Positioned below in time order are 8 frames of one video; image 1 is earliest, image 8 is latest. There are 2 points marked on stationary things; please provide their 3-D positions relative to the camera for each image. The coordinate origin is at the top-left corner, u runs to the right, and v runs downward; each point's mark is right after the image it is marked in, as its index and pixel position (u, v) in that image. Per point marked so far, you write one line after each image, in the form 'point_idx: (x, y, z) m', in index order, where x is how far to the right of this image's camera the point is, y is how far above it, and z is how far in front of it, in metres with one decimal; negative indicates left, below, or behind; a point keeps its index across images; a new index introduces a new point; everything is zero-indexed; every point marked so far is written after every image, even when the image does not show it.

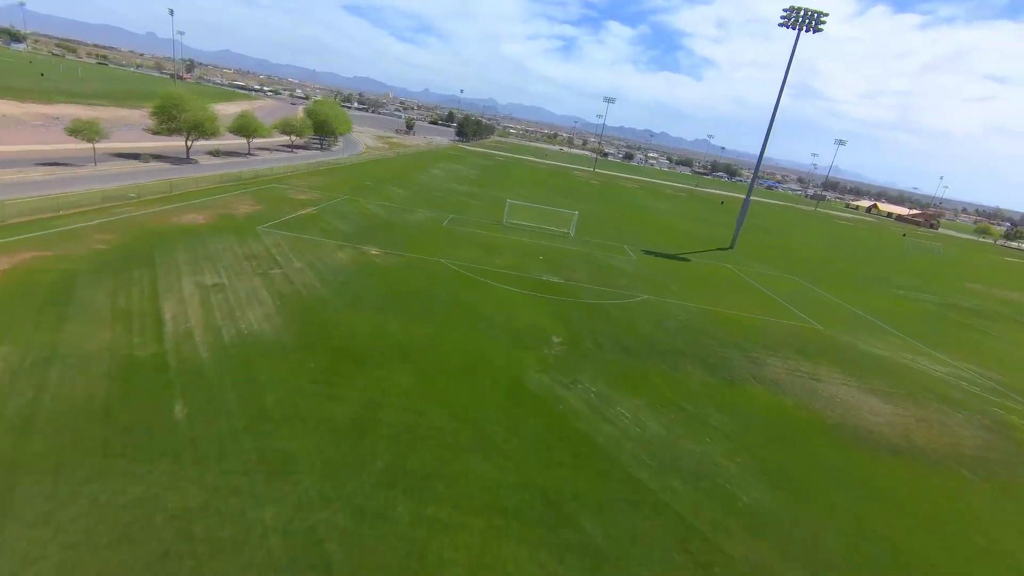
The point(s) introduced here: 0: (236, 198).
0: (-12.3, +4.0, +19.7) m
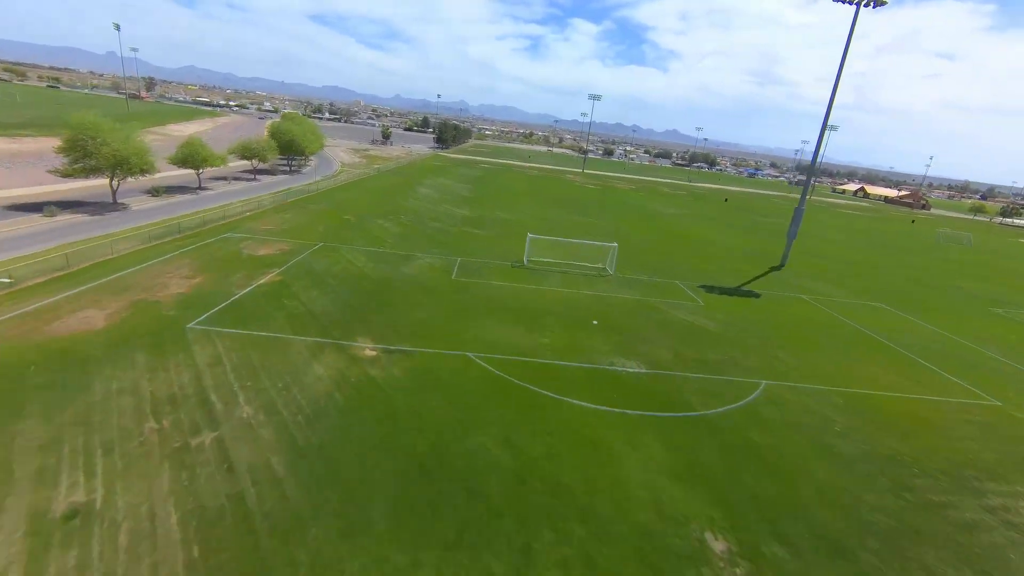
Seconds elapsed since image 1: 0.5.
0: (-11.0, +0.7, +14.2) m
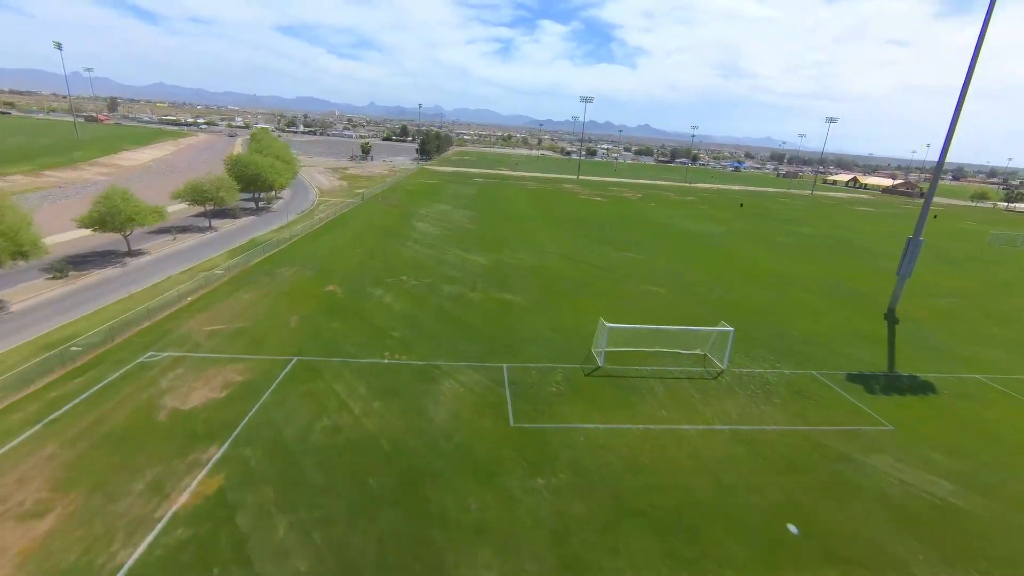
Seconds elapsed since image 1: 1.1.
0: (-8.8, -3.2, +7.7) m
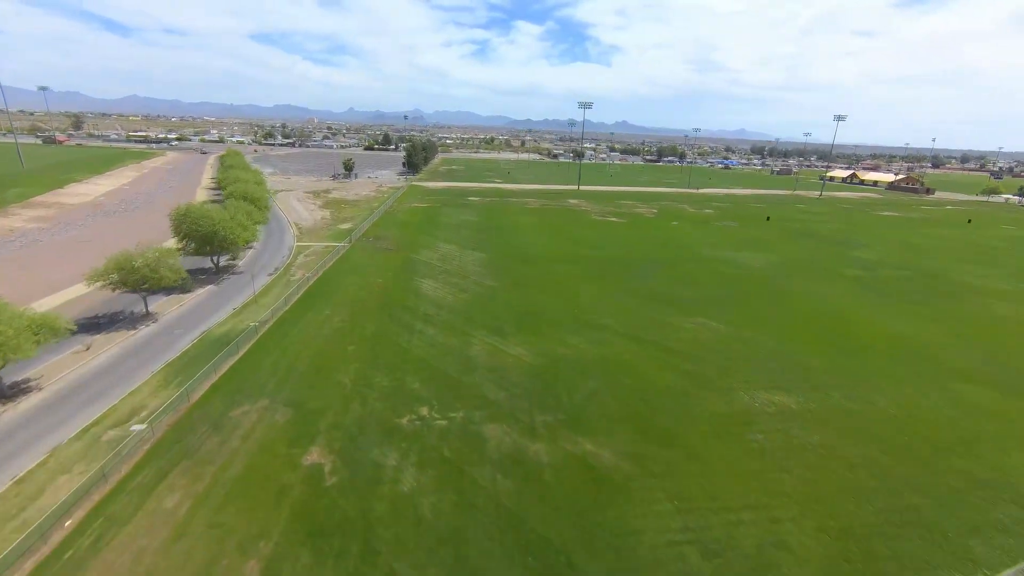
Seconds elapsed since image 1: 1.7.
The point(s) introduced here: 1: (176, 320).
0: (-6.1, -7.5, +1.2) m
1: (-14.9, -1.4, +19.4) m
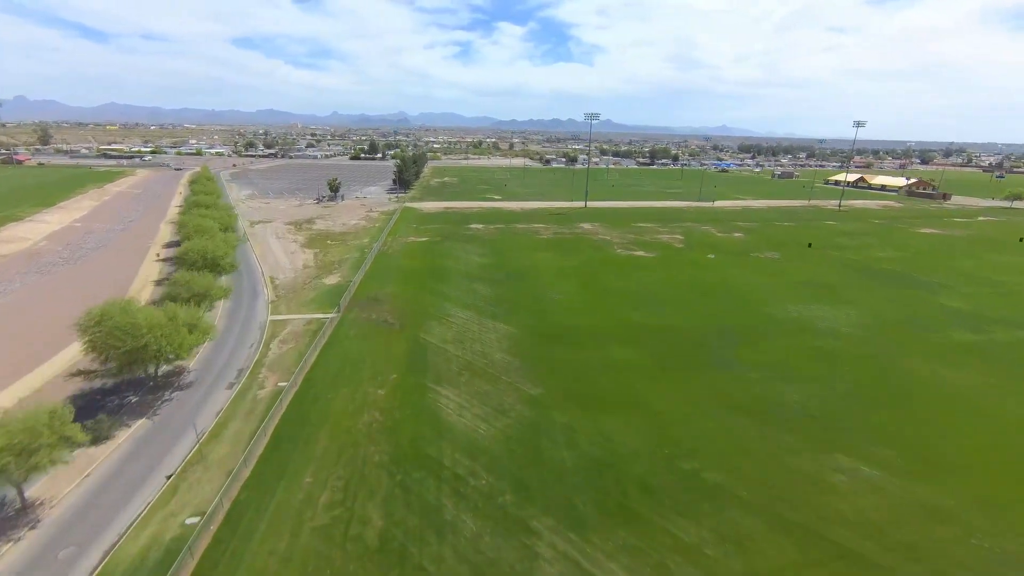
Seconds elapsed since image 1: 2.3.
0: (-3.3, -12.3, -5.6) m
1: (-12.6, -6.5, +12.5) m
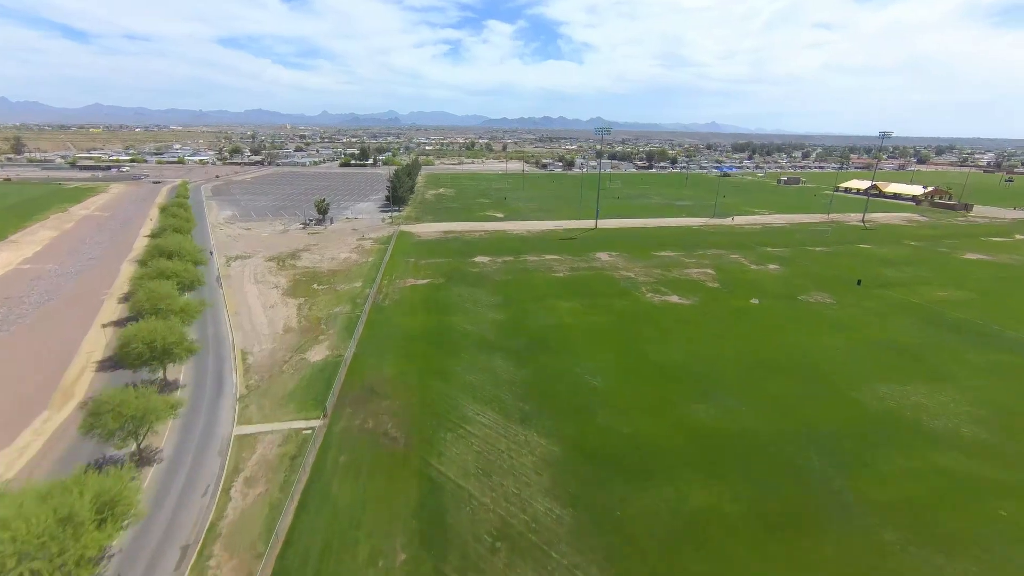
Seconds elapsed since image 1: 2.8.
0: (-0.9, -17.0, -11.3) m
1: (-10.7, -11.3, +6.6) m
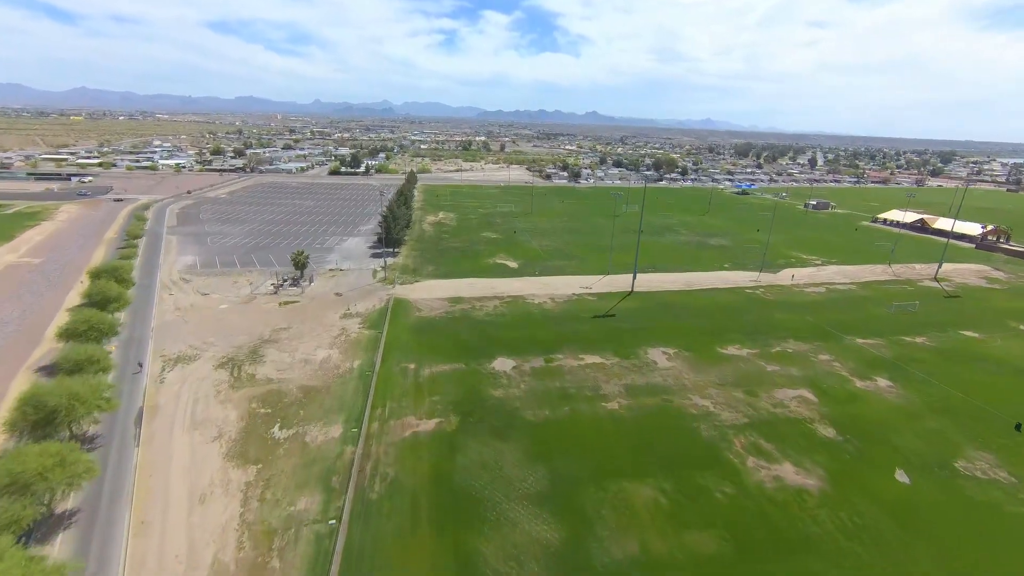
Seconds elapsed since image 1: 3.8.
0: (+2.4, -27.8, -22.6) m
1: (-7.5, -21.7, -5.0) m
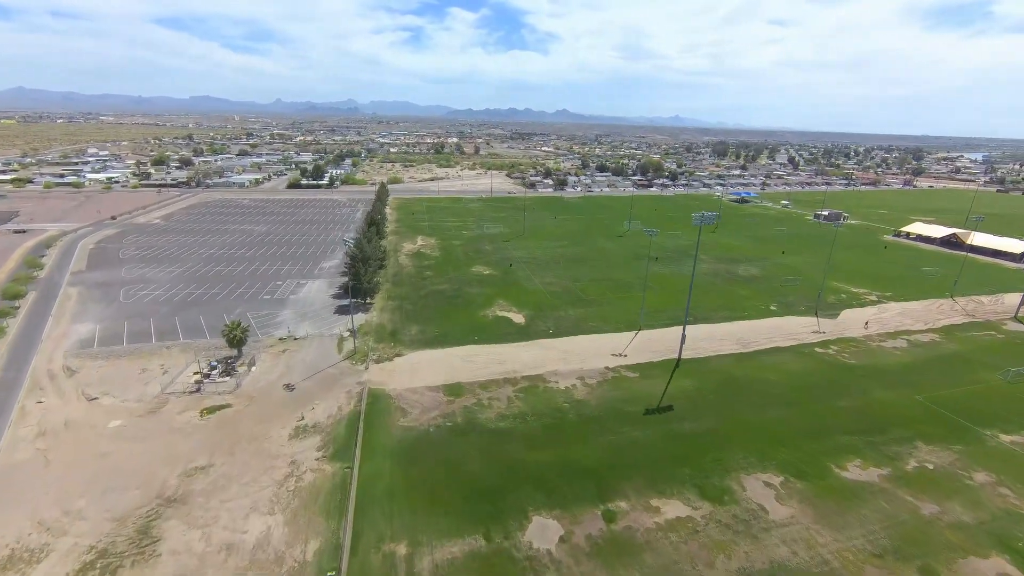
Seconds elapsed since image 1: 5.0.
0: (+9.2, -35.0, -35.5) m
1: (-1.9, -29.1, -18.5) m
